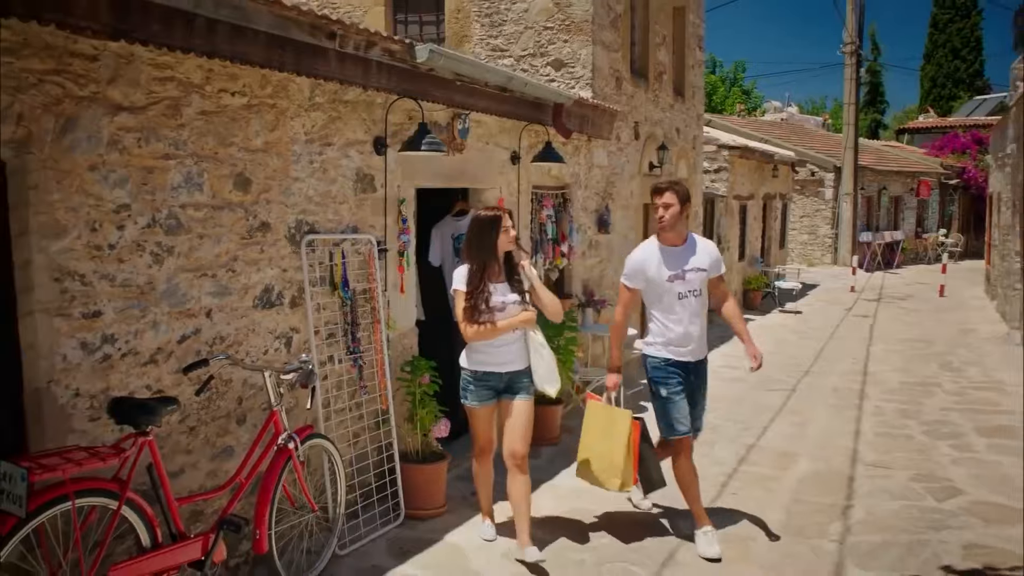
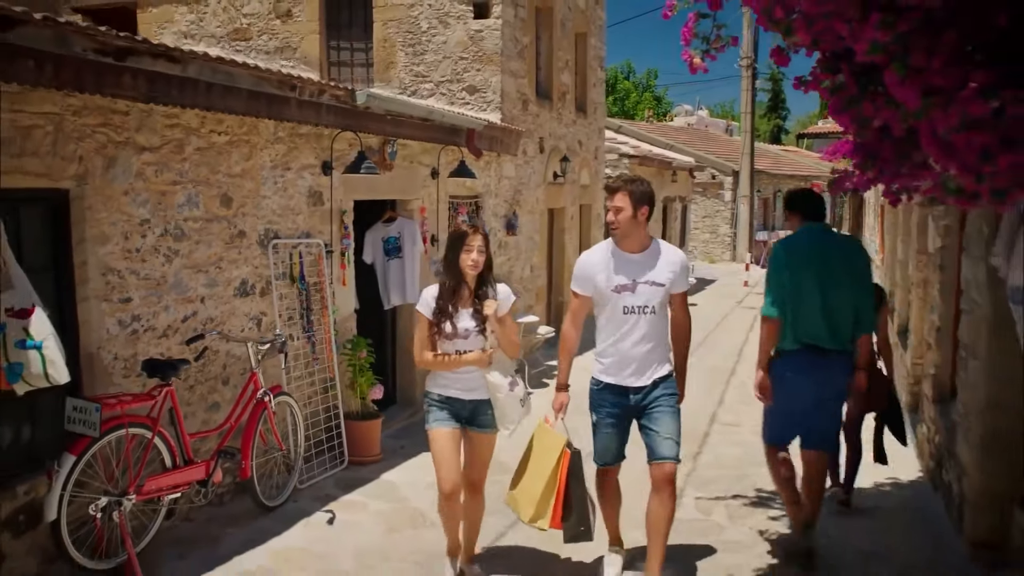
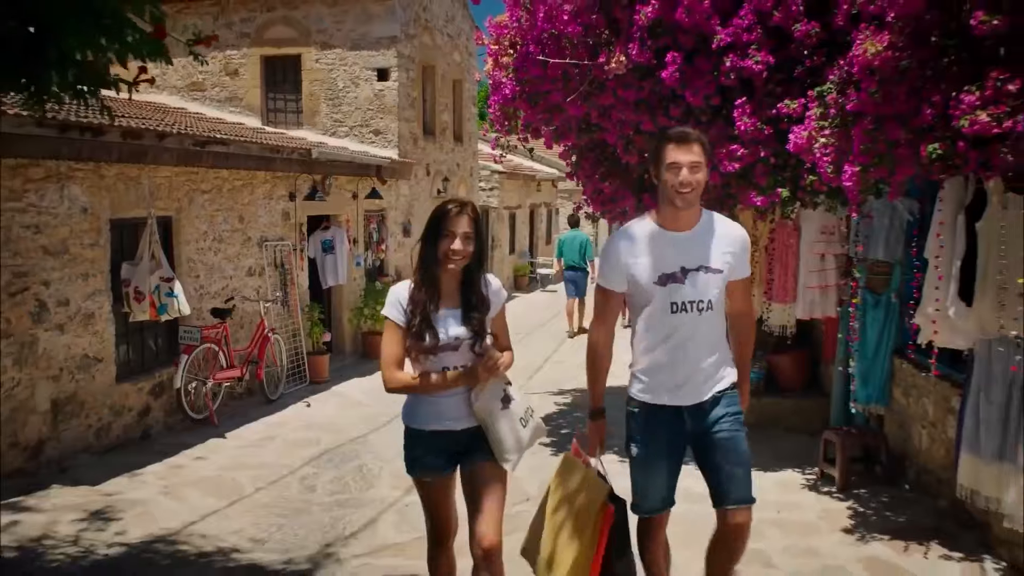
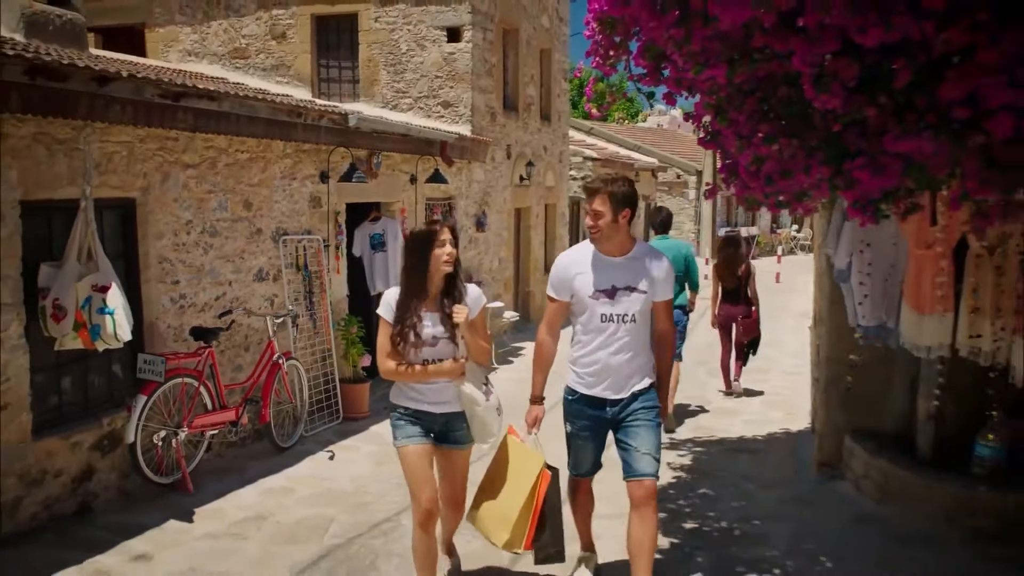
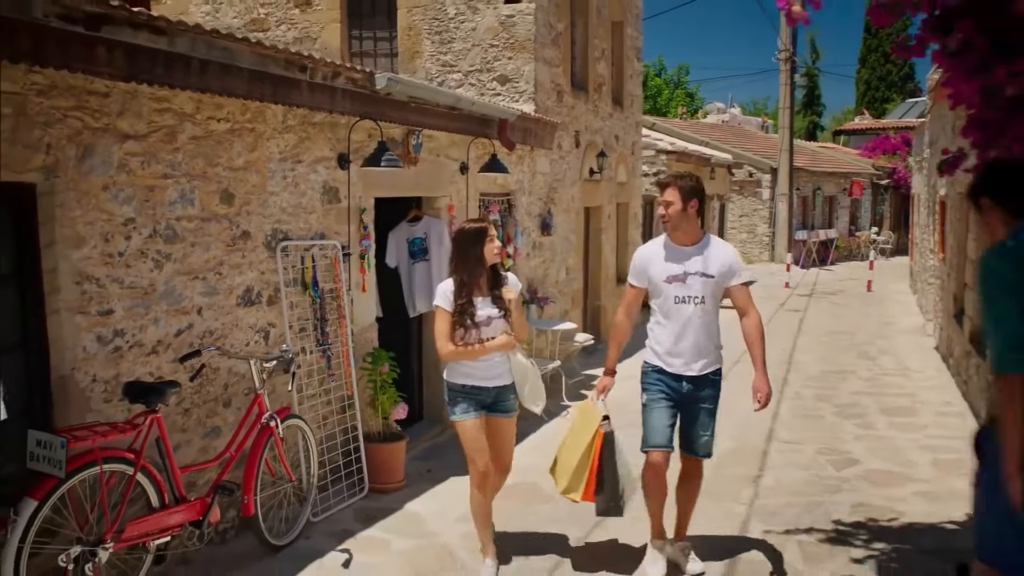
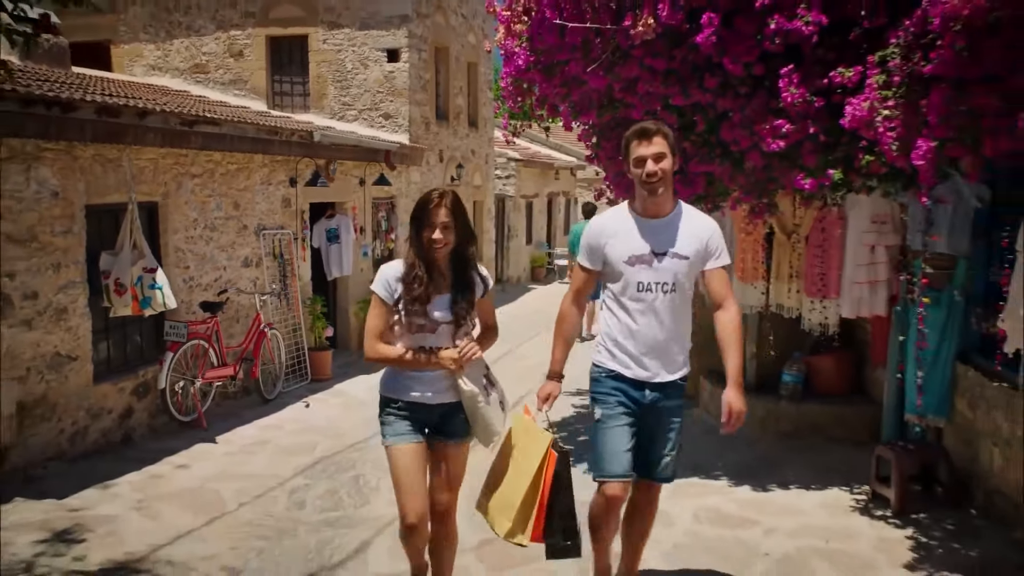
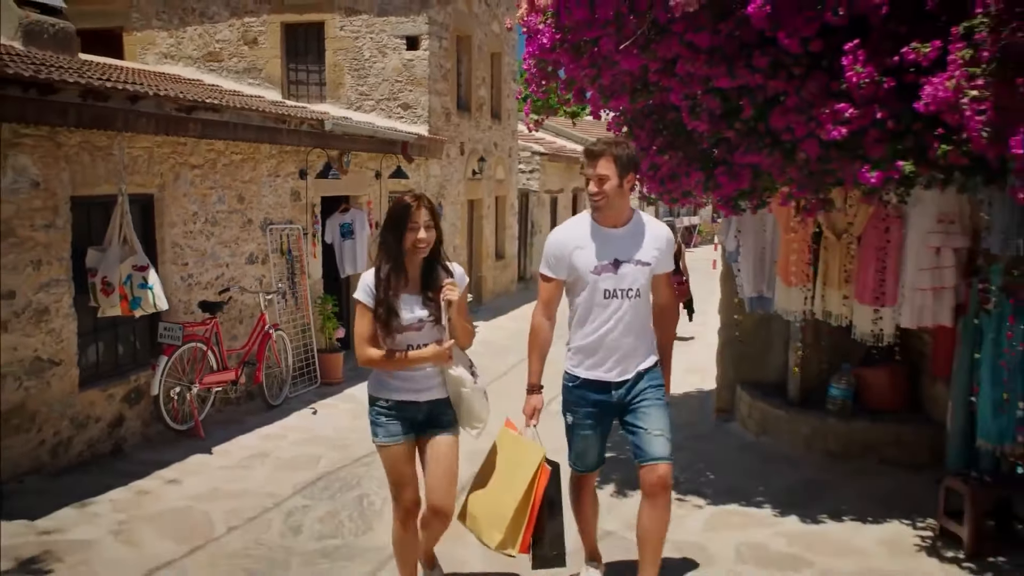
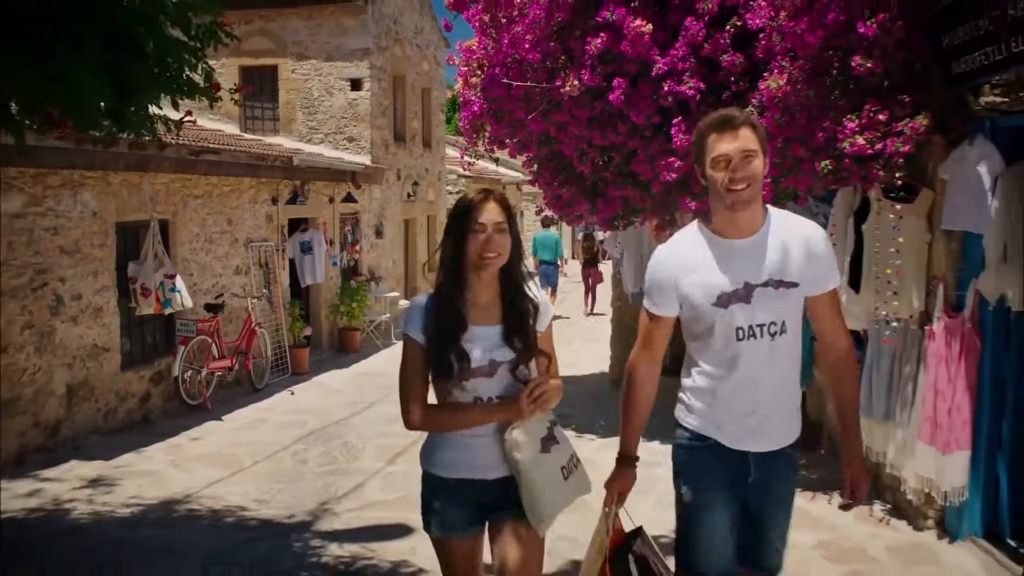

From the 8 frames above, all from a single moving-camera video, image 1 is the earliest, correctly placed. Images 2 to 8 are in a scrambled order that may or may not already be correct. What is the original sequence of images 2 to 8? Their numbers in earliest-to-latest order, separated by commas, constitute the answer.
5, 2, 4, 7, 6, 3, 8
